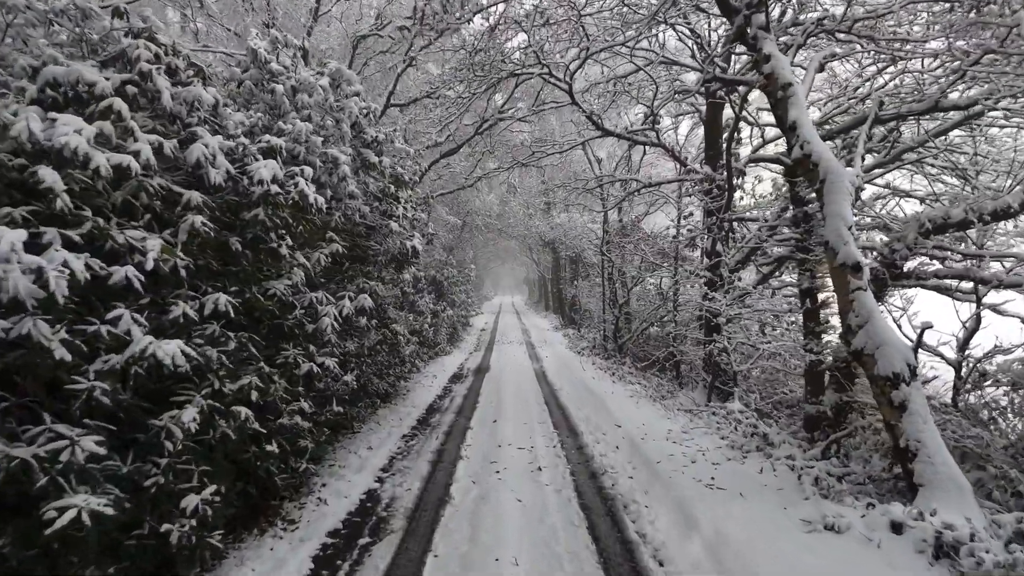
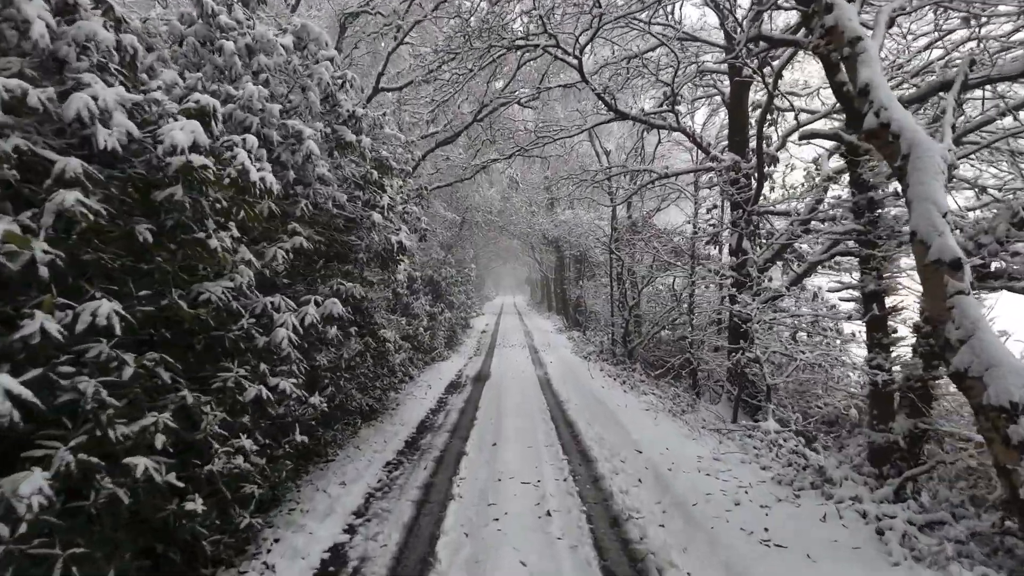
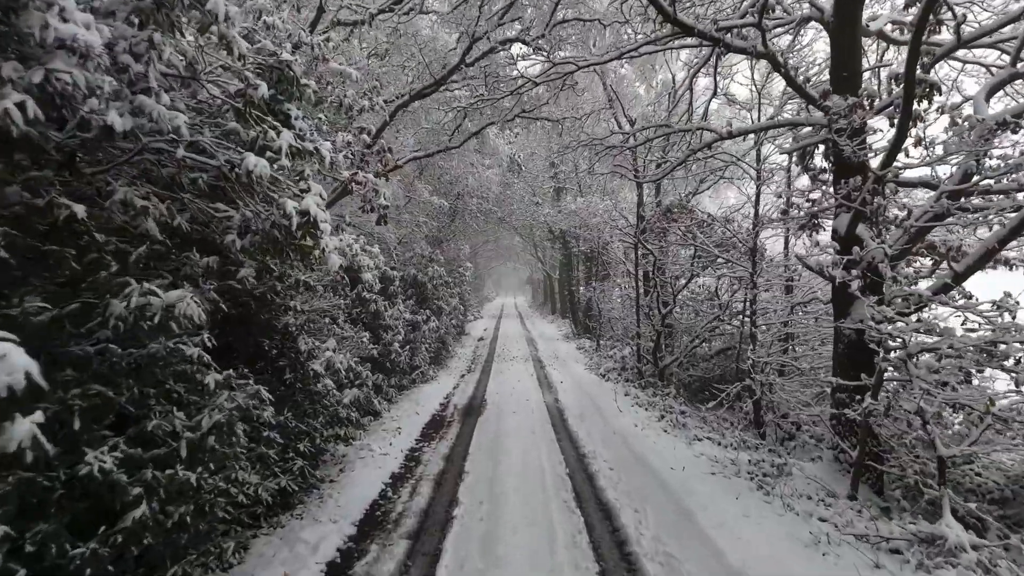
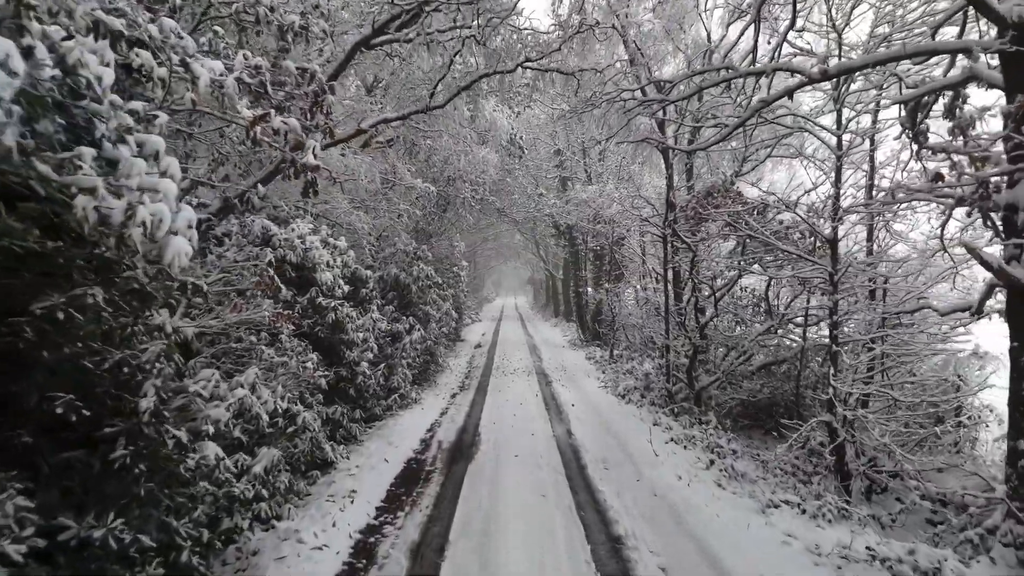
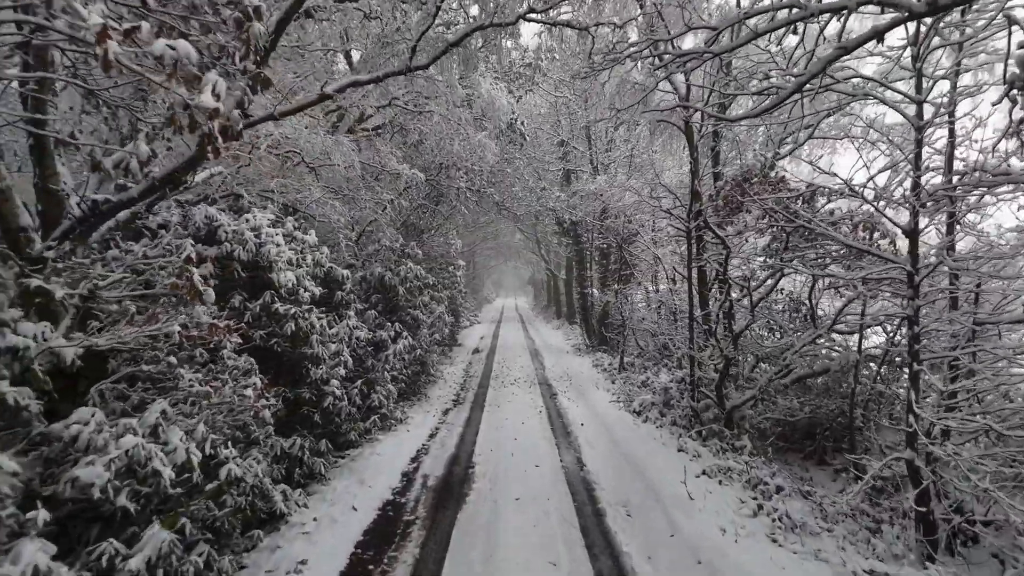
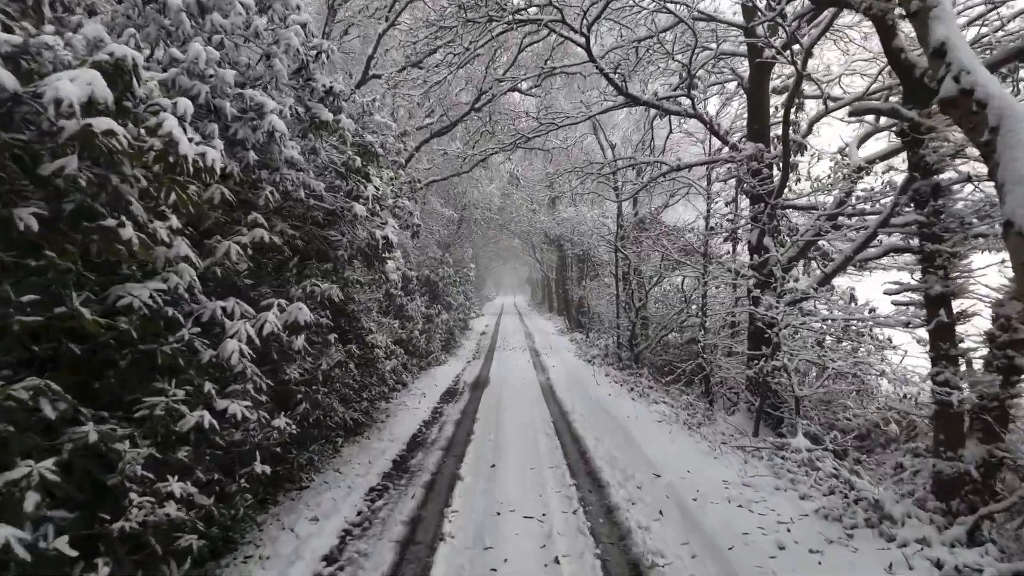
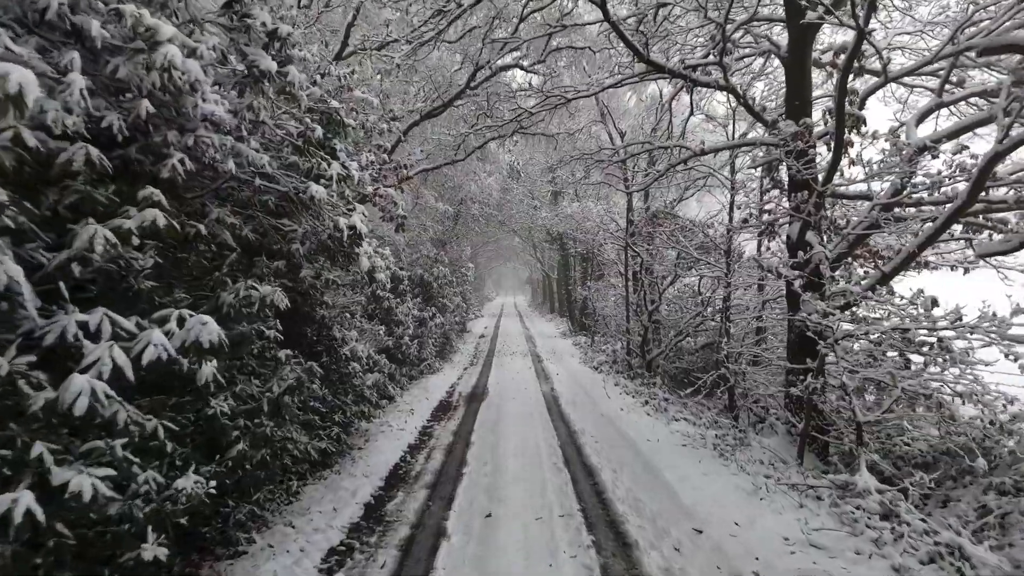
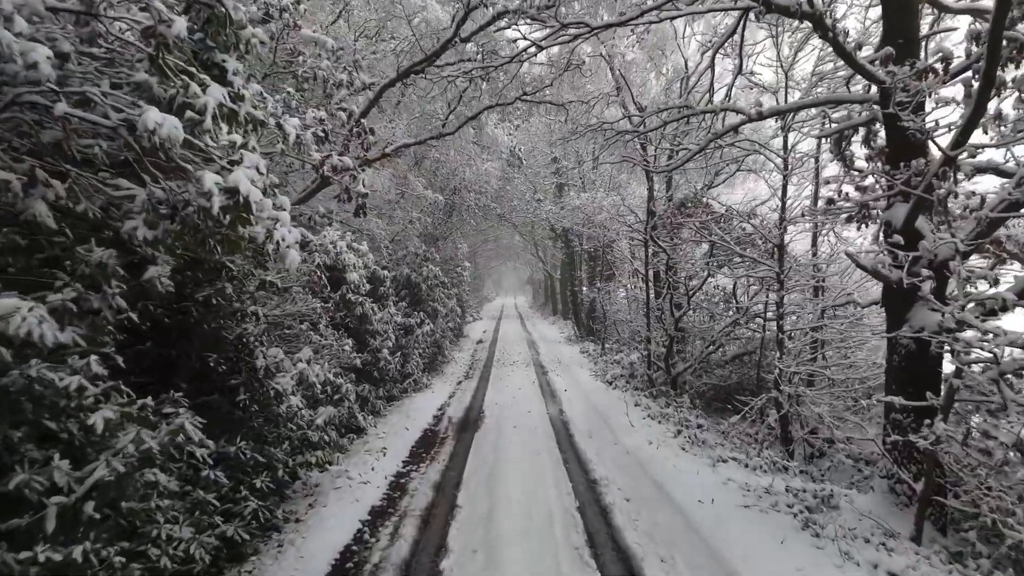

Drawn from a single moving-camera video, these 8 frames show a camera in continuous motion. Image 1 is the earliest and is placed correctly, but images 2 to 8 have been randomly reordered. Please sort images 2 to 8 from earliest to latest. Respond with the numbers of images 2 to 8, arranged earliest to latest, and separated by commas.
2, 6, 7, 3, 8, 4, 5
